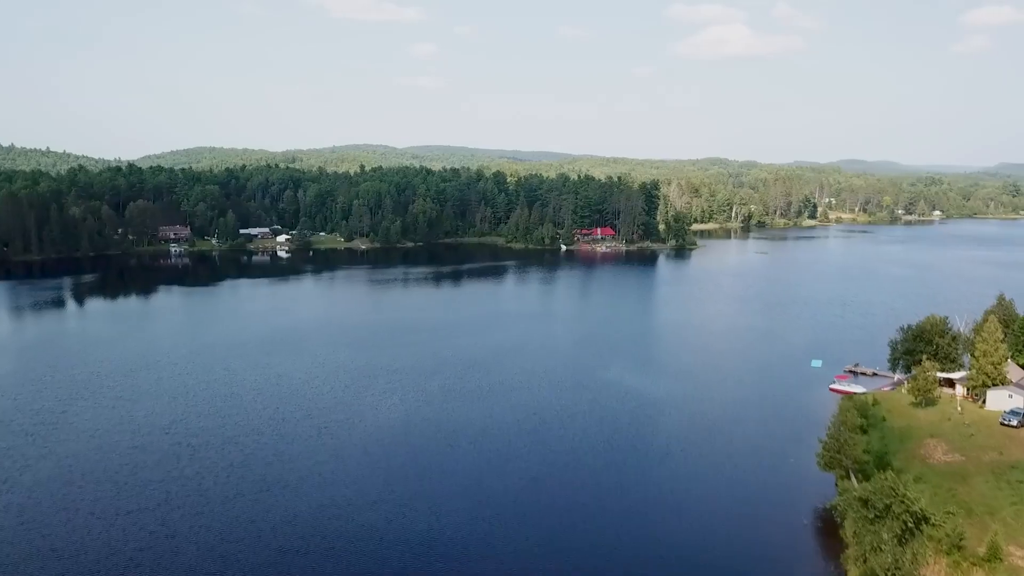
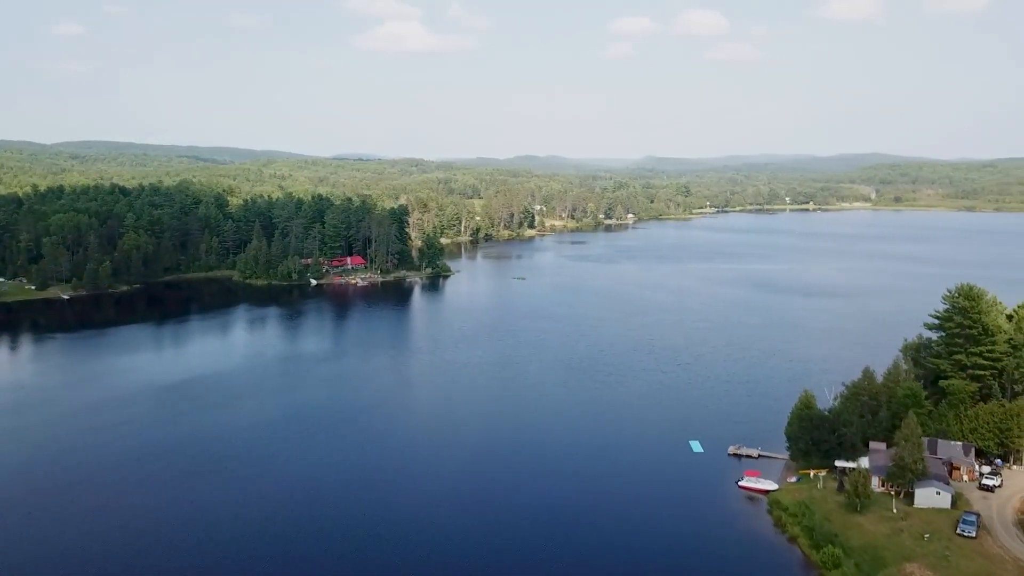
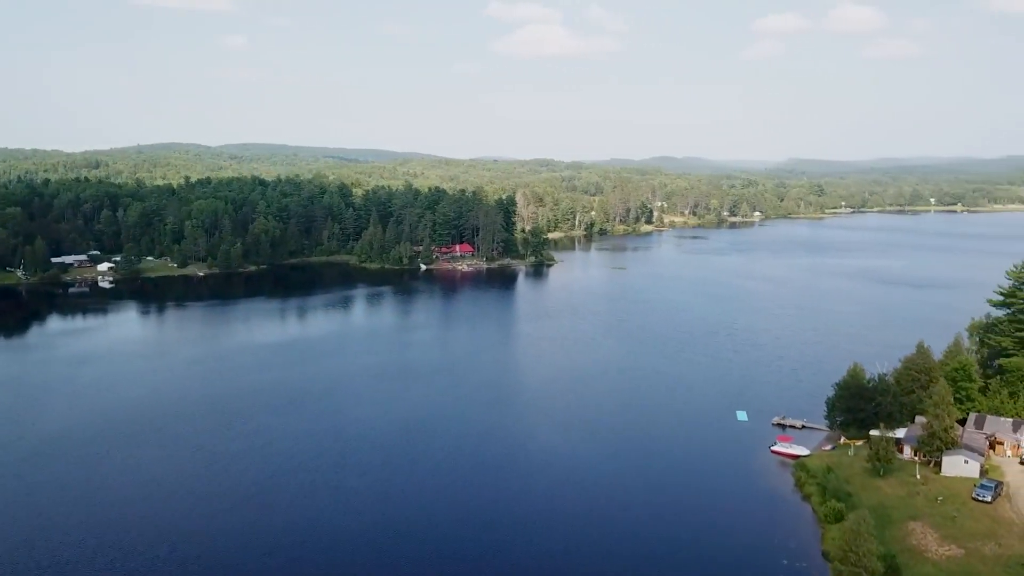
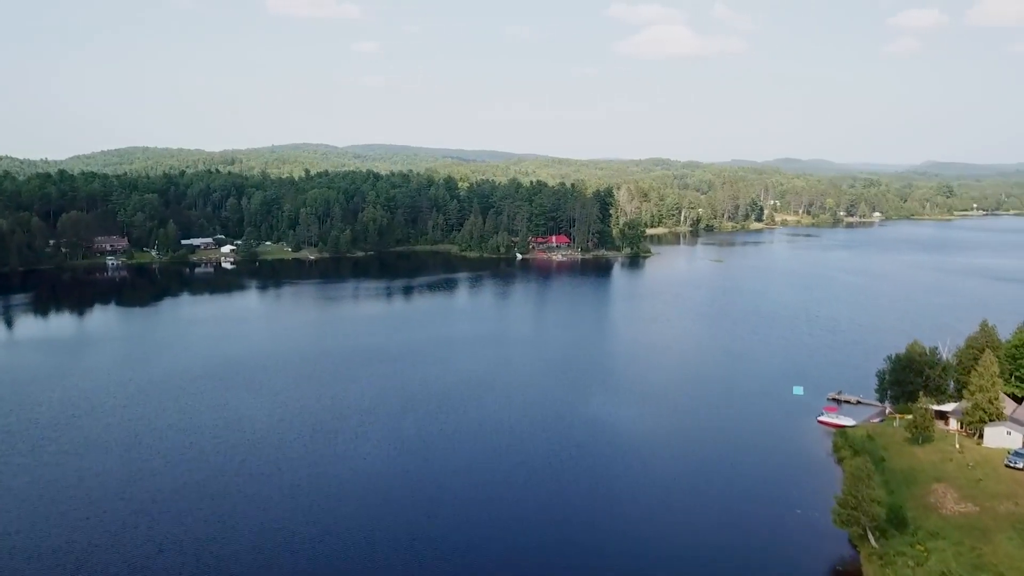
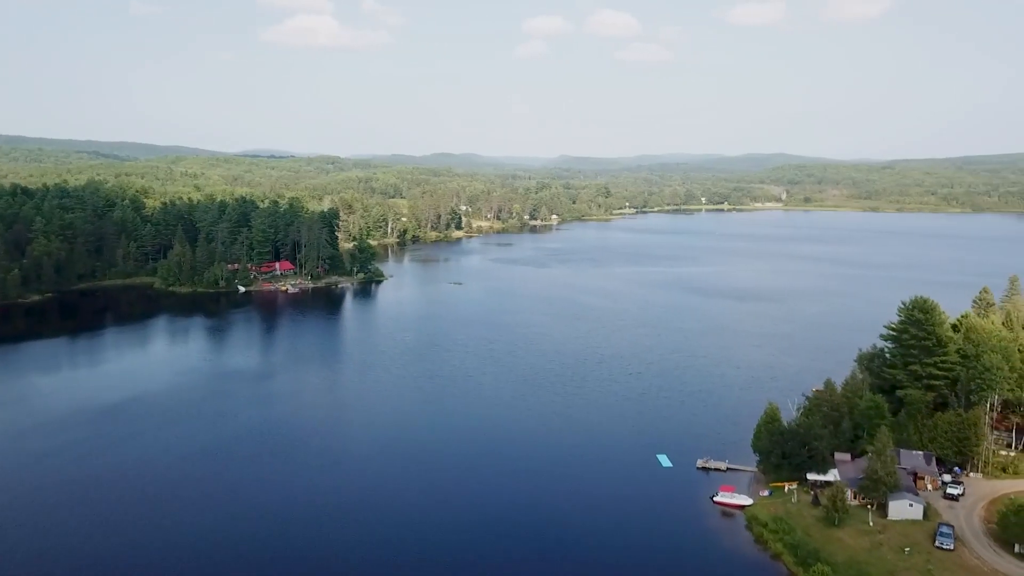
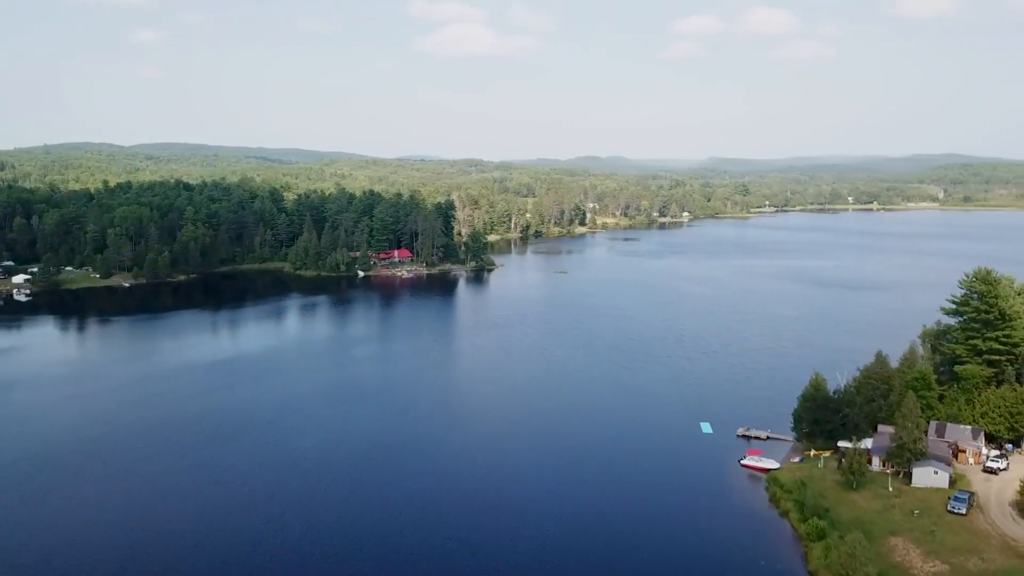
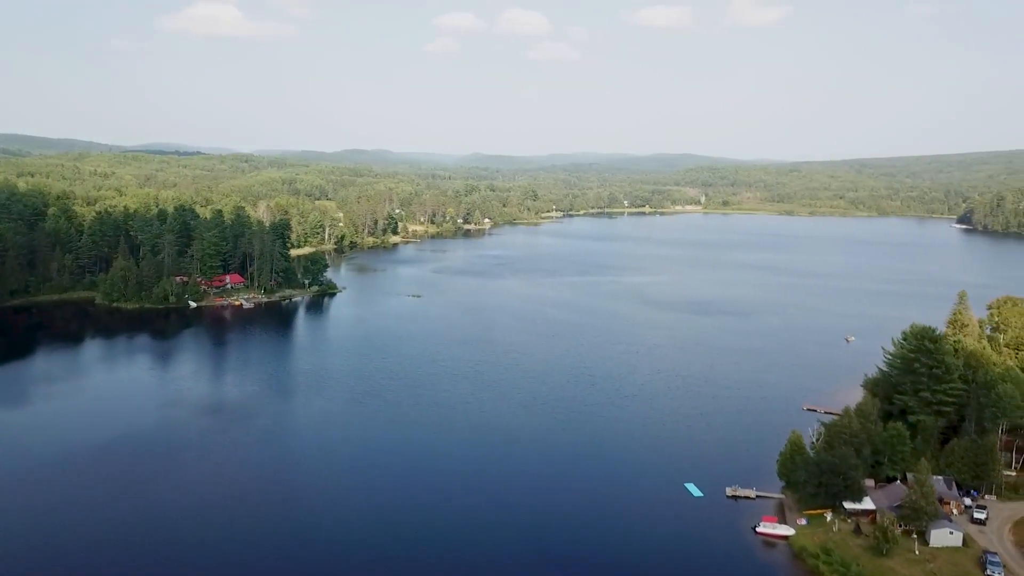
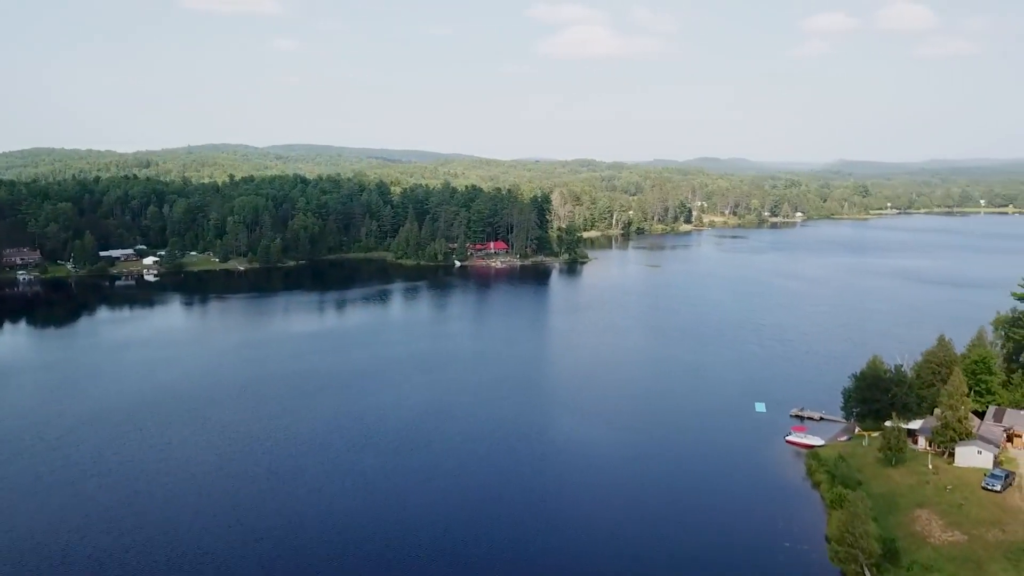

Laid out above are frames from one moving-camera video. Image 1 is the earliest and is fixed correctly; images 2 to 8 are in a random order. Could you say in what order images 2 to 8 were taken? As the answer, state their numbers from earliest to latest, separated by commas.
4, 8, 3, 6, 2, 5, 7
